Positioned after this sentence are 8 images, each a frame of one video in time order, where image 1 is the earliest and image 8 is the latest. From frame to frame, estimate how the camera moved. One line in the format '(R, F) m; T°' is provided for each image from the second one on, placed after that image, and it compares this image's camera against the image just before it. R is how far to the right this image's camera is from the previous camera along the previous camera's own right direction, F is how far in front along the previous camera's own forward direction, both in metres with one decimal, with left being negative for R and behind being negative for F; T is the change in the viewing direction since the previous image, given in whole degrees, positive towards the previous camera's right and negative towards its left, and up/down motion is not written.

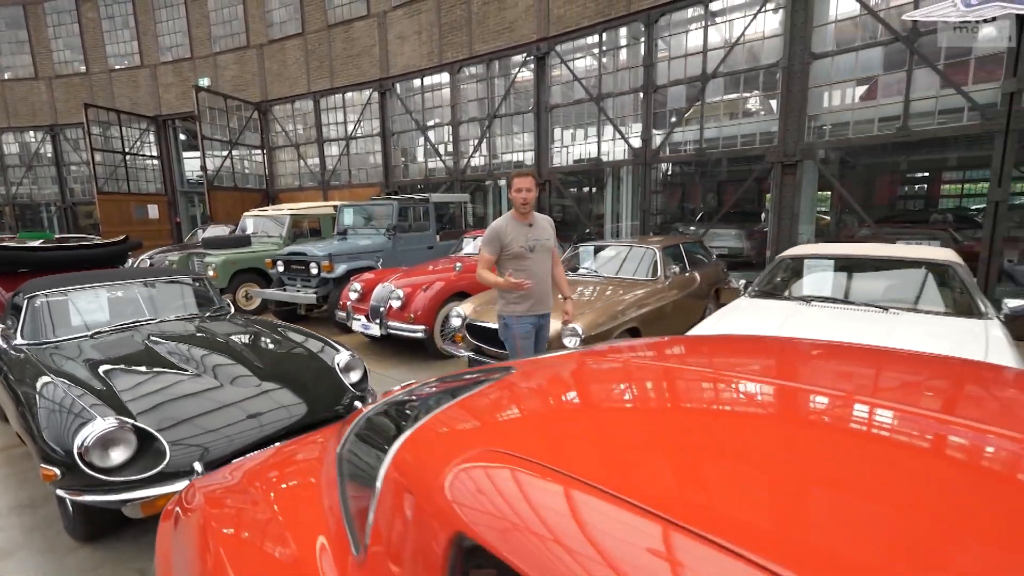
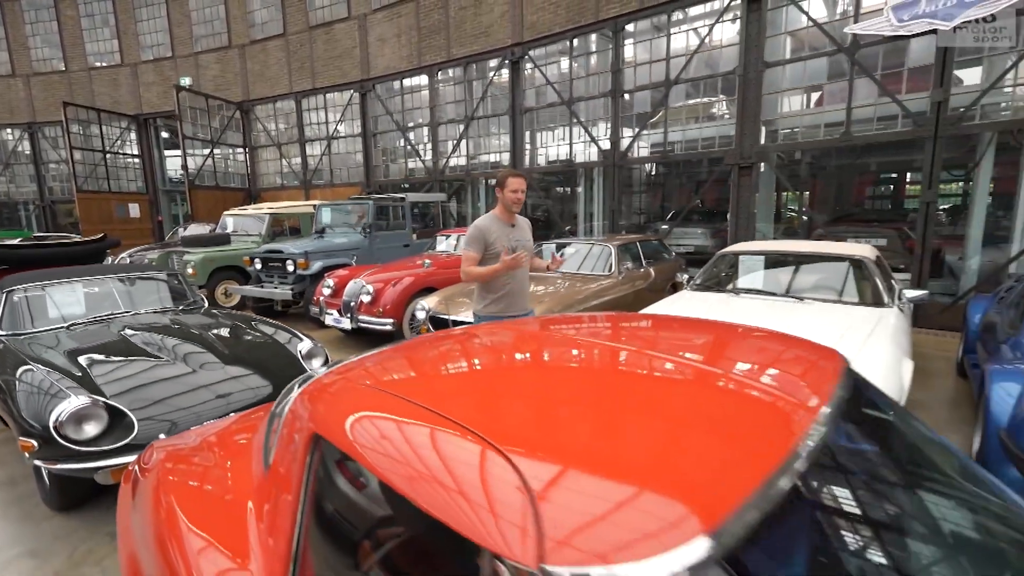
(+0.3, -0.3) m; +1°
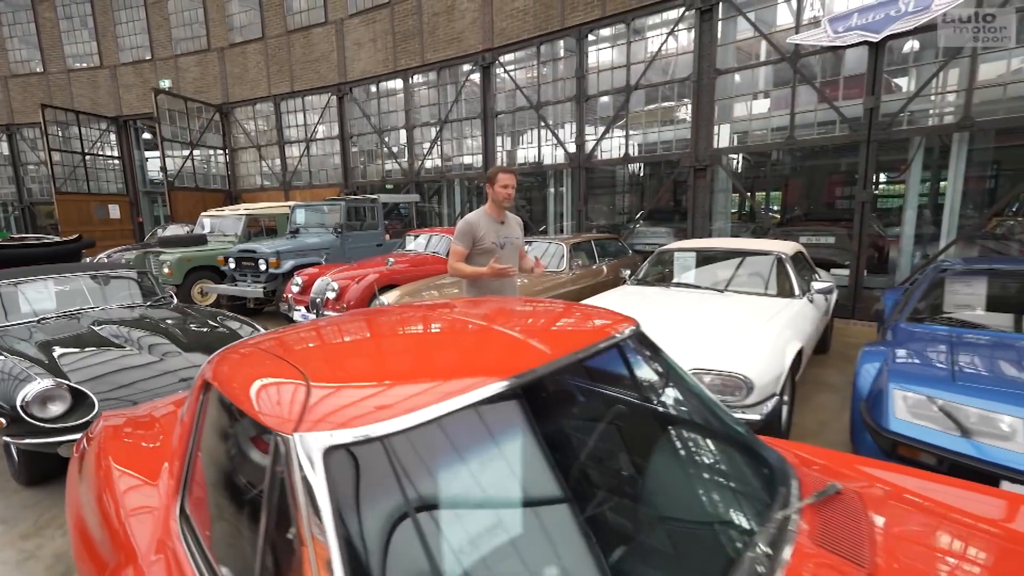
(+0.4, -0.3) m; +1°
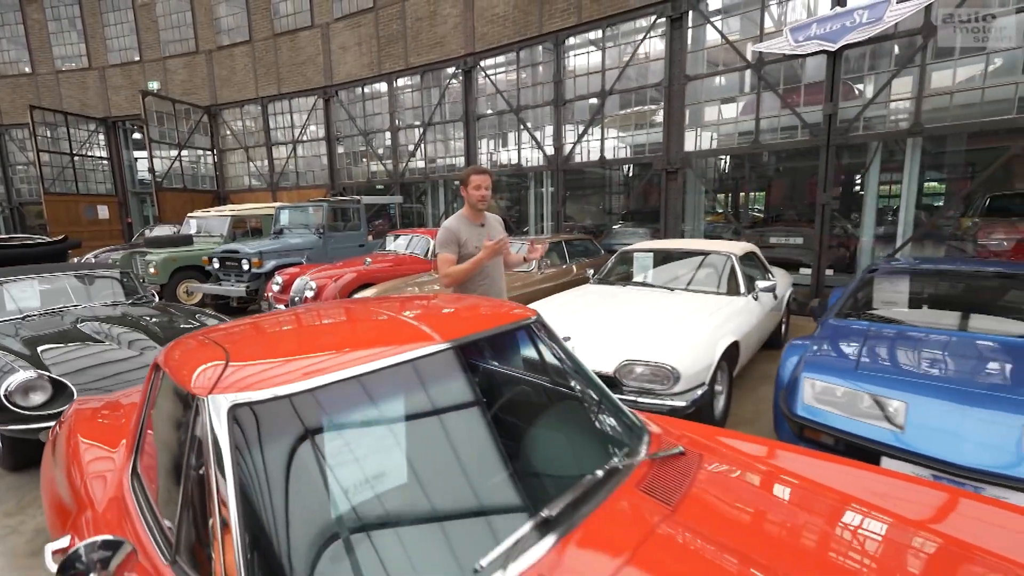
(+0.3, -0.2) m; +1°
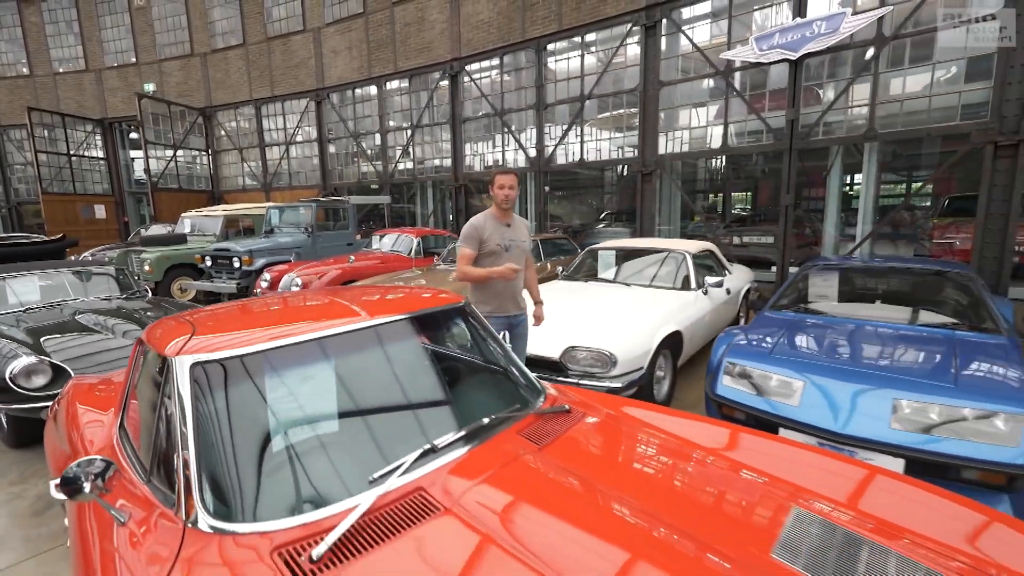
(+0.3, -0.3) m; 0°
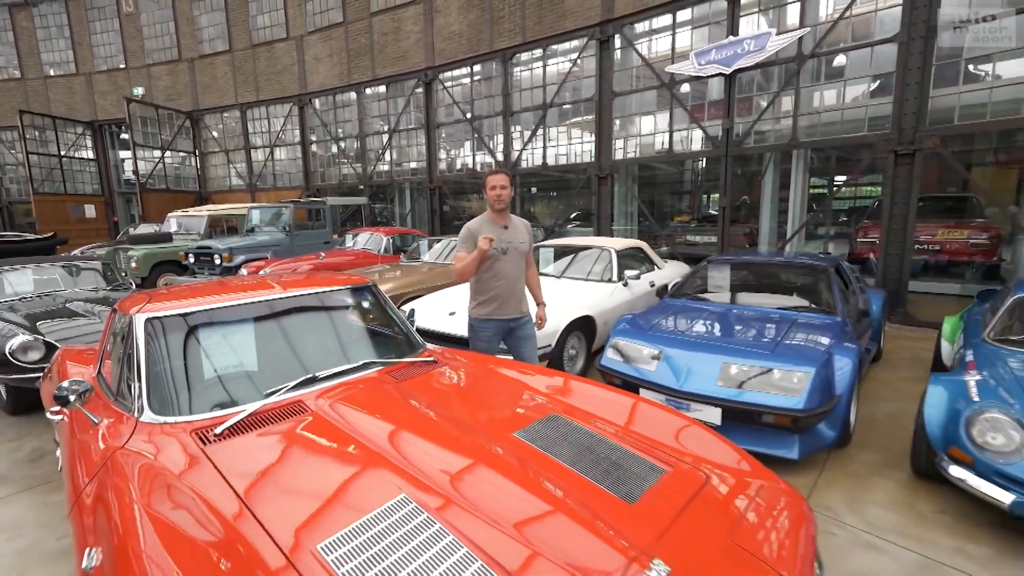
(+0.5, -0.6) m; +1°
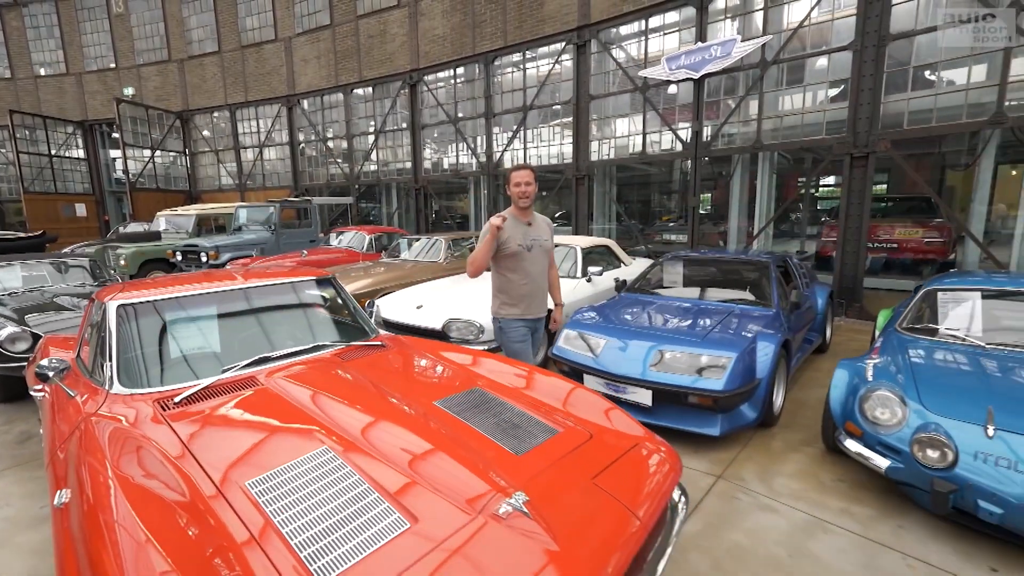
(+0.3, -0.2) m; 0°
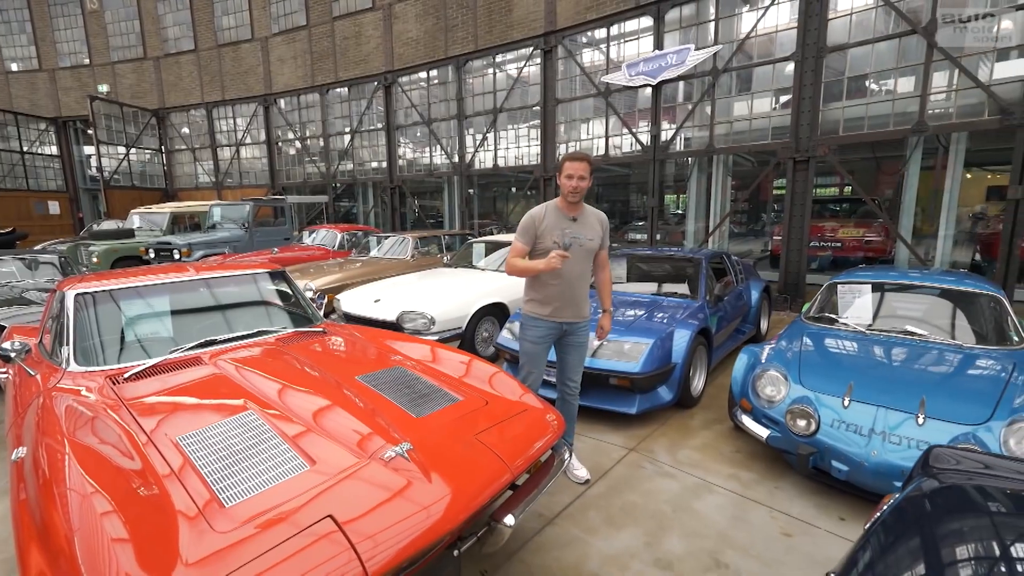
(+0.3, -0.3) m; +2°
